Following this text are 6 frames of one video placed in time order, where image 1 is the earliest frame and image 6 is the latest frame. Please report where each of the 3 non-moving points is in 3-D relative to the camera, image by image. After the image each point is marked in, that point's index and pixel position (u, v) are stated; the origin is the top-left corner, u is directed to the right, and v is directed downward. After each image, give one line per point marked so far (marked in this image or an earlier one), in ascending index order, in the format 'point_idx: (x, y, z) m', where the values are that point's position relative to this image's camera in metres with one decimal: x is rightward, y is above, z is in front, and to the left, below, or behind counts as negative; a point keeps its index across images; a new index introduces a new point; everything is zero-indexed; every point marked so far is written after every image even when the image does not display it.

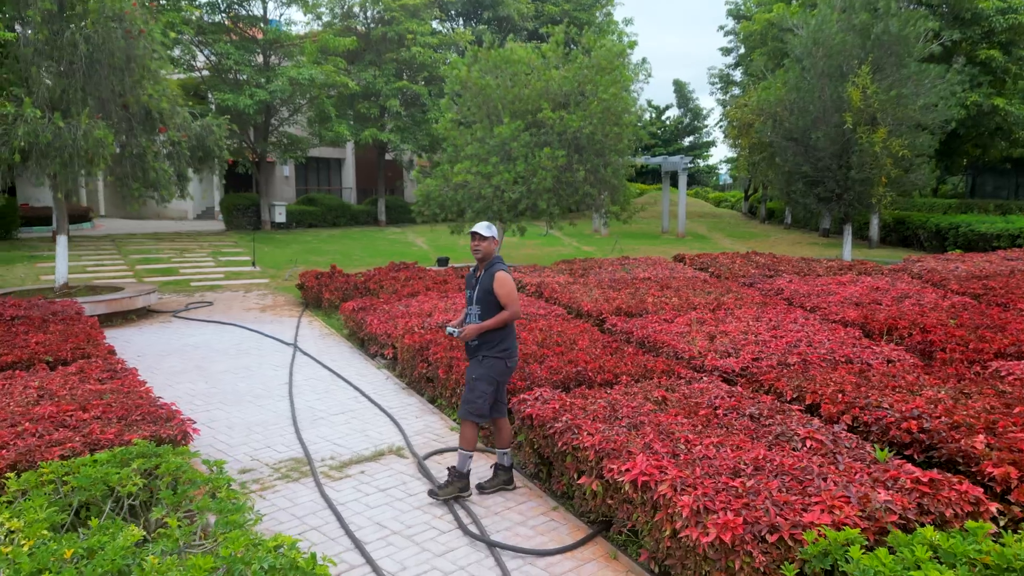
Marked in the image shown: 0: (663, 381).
0: (+0.9, -0.6, +4.4) m
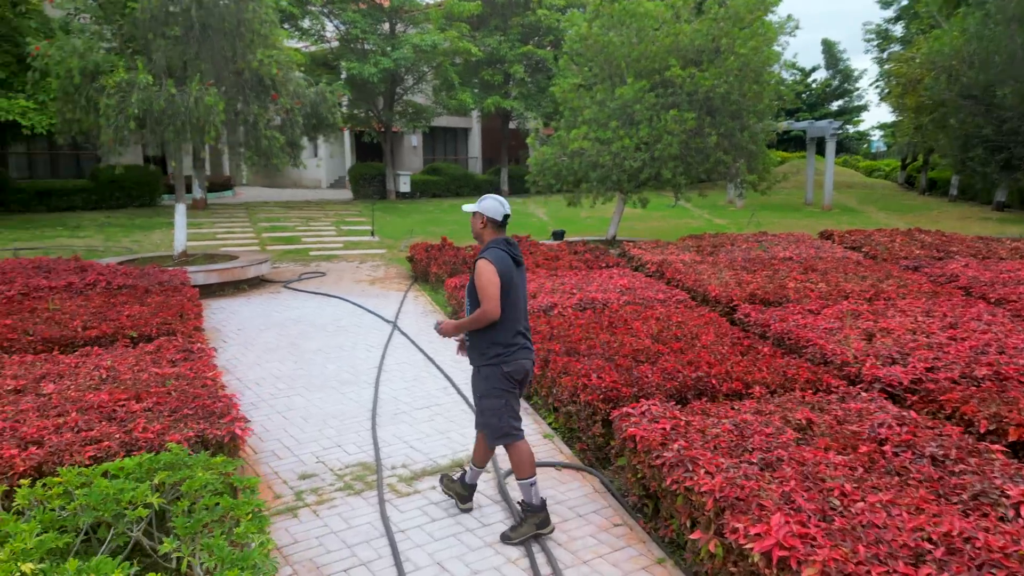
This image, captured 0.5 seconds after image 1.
0: (+1.4, -0.5, +3.5) m
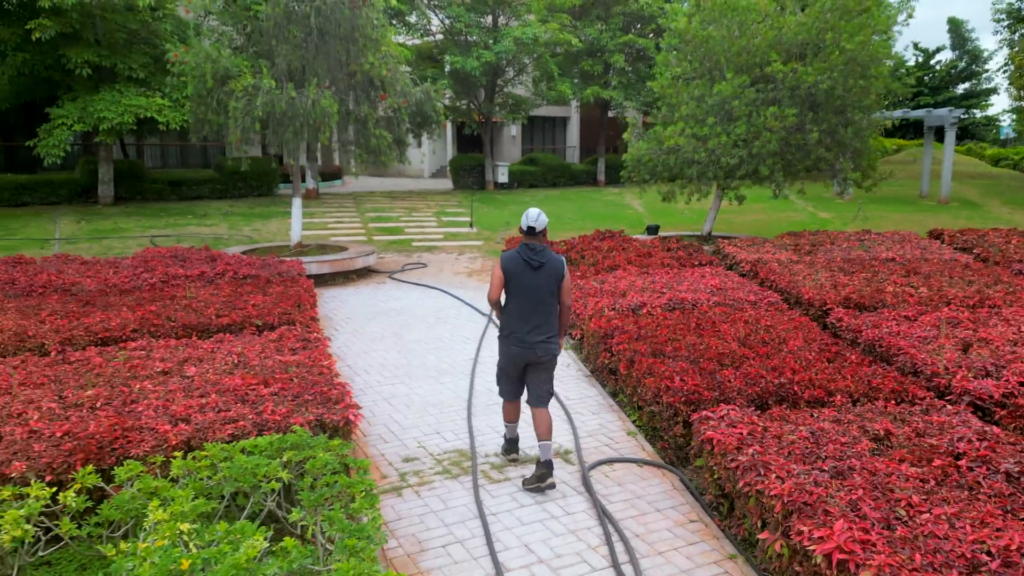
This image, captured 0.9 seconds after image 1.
0: (+1.8, -0.6, +3.6) m
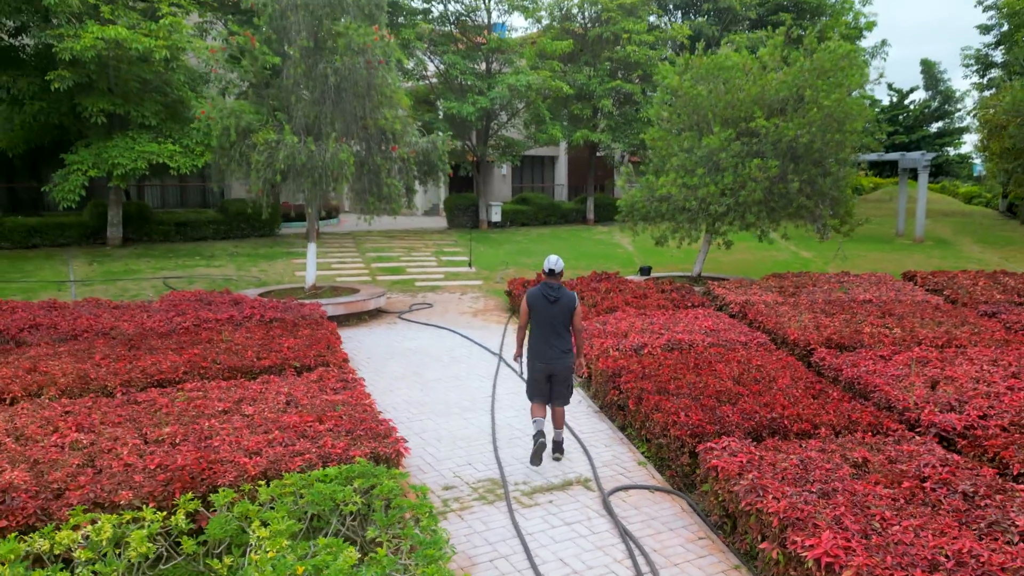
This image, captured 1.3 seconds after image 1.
0: (+2.0, -0.8, +4.2) m
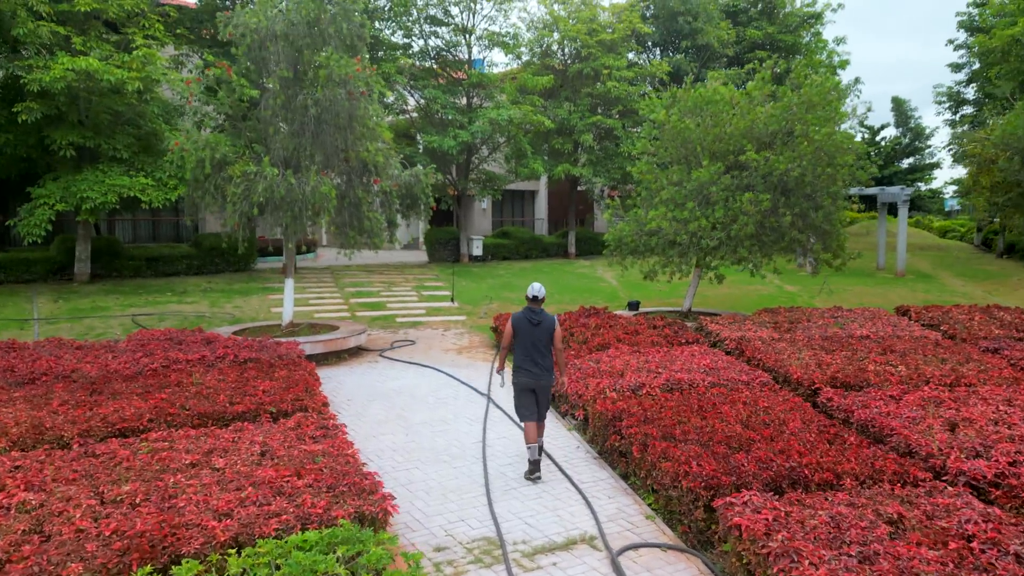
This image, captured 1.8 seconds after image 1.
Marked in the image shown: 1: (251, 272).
0: (+2.0, -1.0, +3.9) m
1: (-6.2, +0.4, +17.4) m
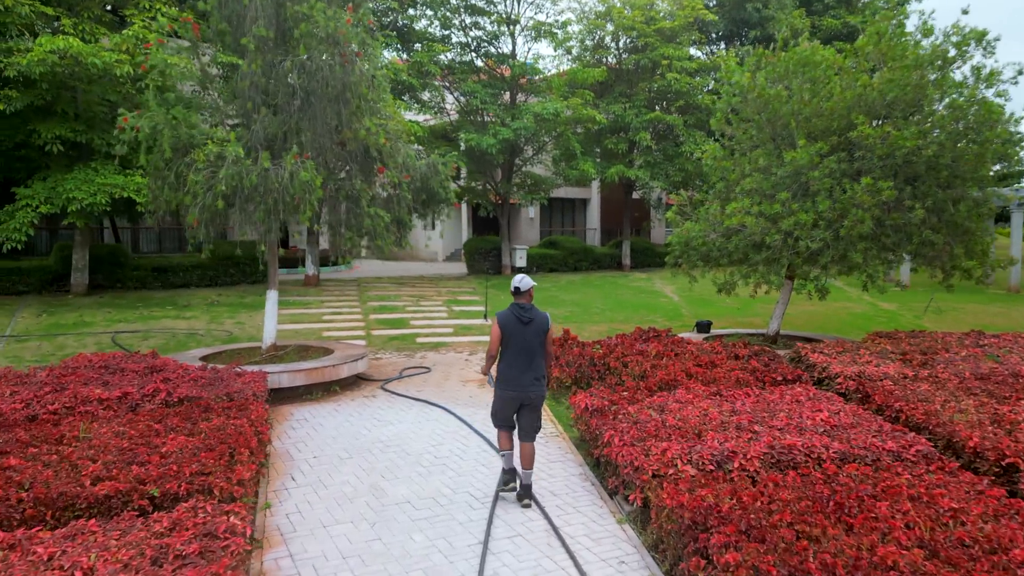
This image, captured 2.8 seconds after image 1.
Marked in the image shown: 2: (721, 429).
0: (+1.9, -1.1, +1.6) m
1: (-5.2, +0.1, +15.8) m
2: (+1.3, -0.9, +4.6) m
